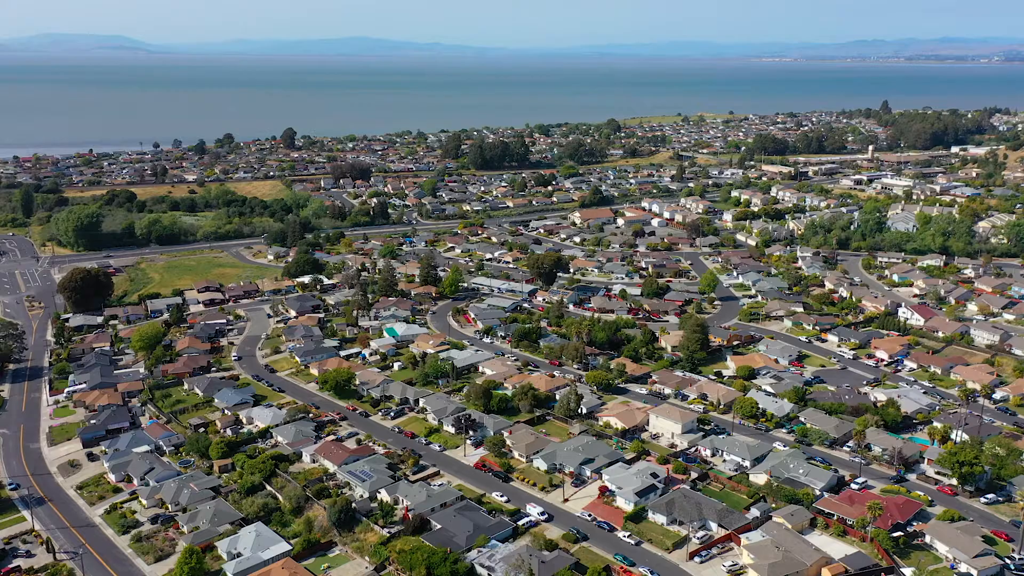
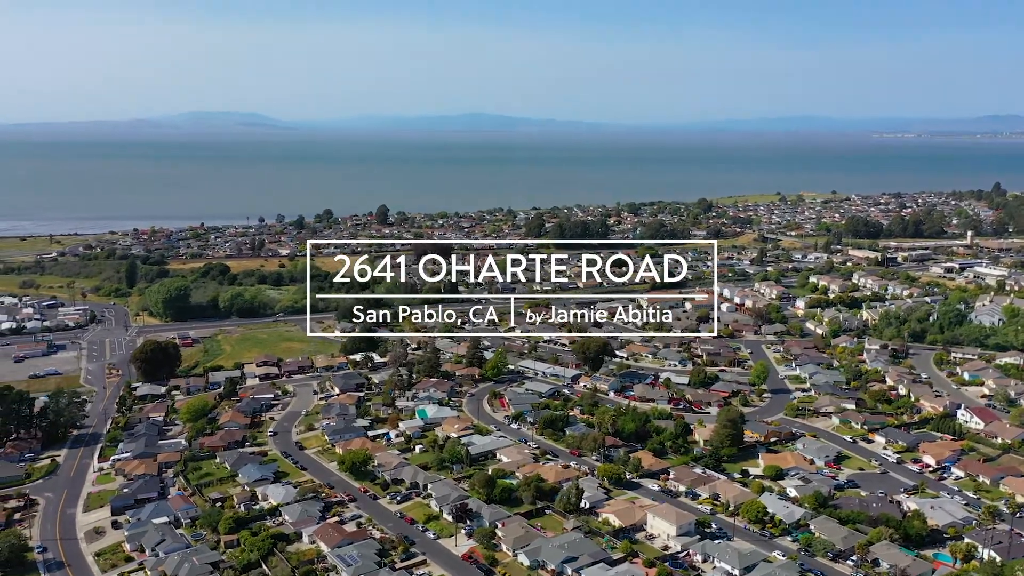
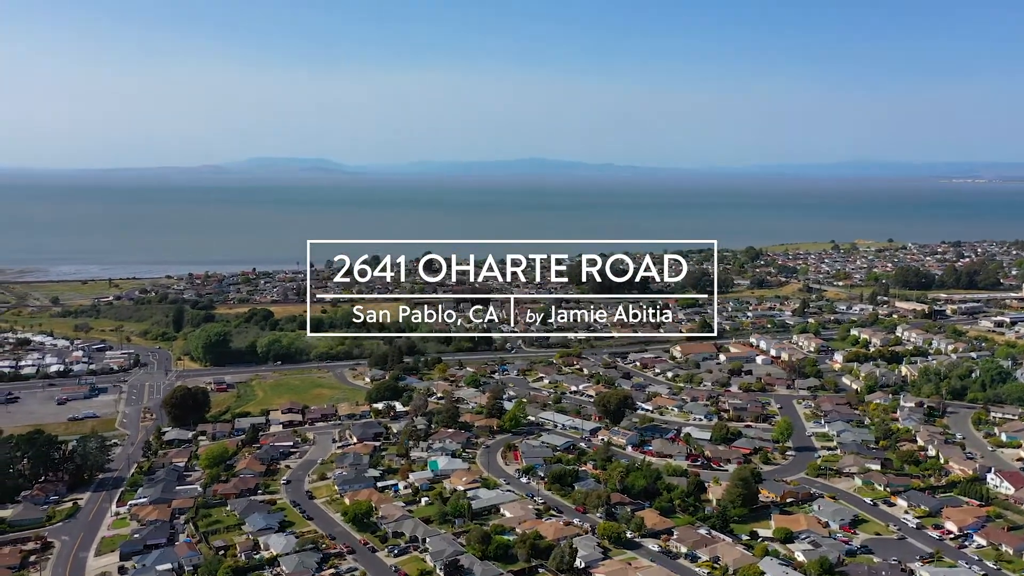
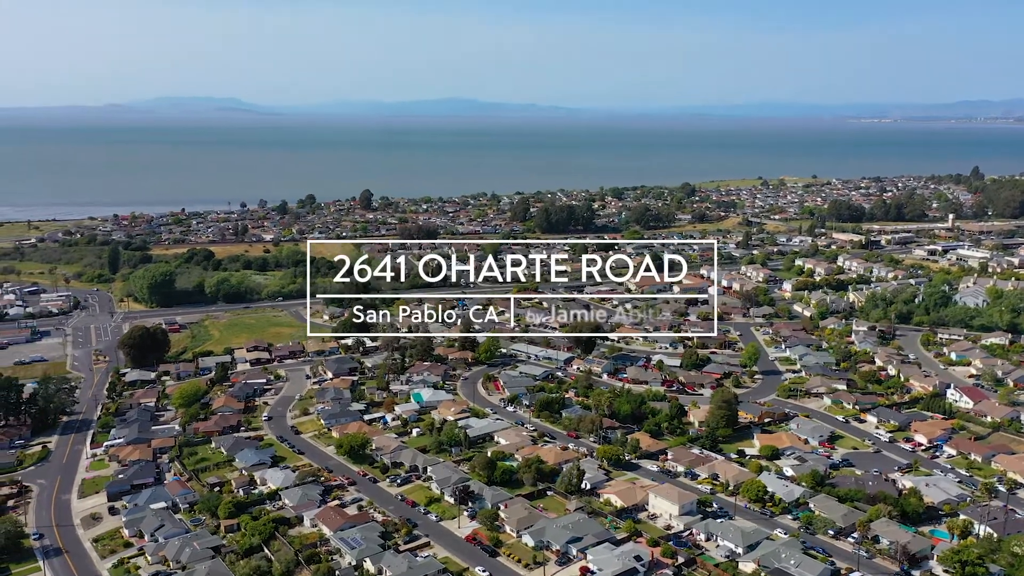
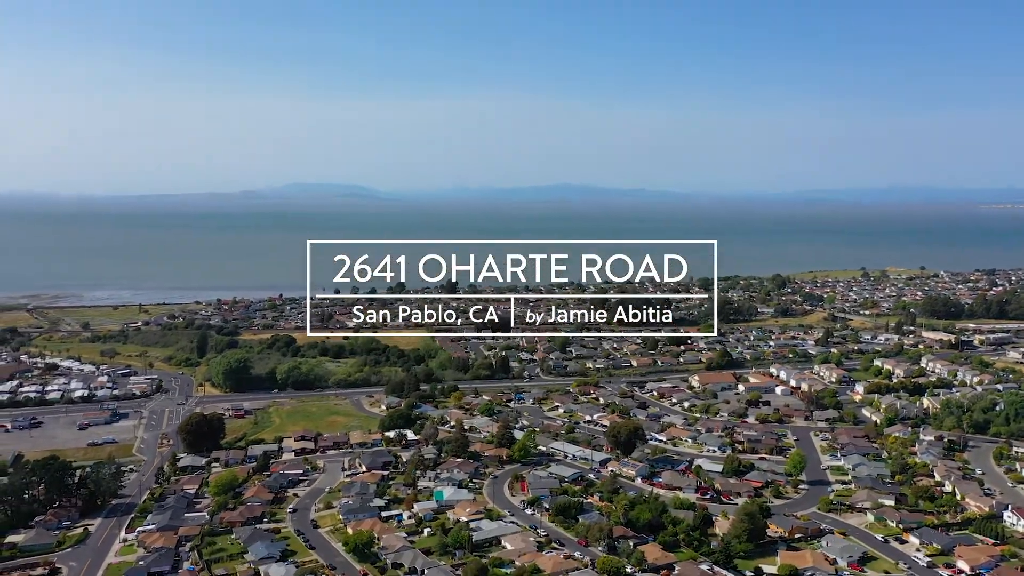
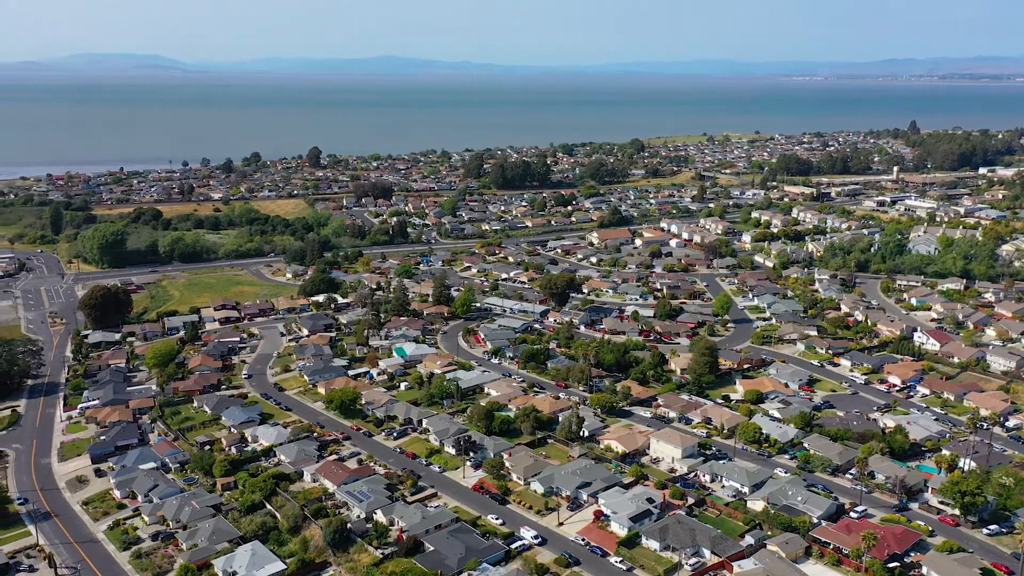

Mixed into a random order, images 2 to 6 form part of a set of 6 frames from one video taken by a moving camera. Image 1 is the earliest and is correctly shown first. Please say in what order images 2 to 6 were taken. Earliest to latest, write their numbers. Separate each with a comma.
6, 4, 2, 3, 5
